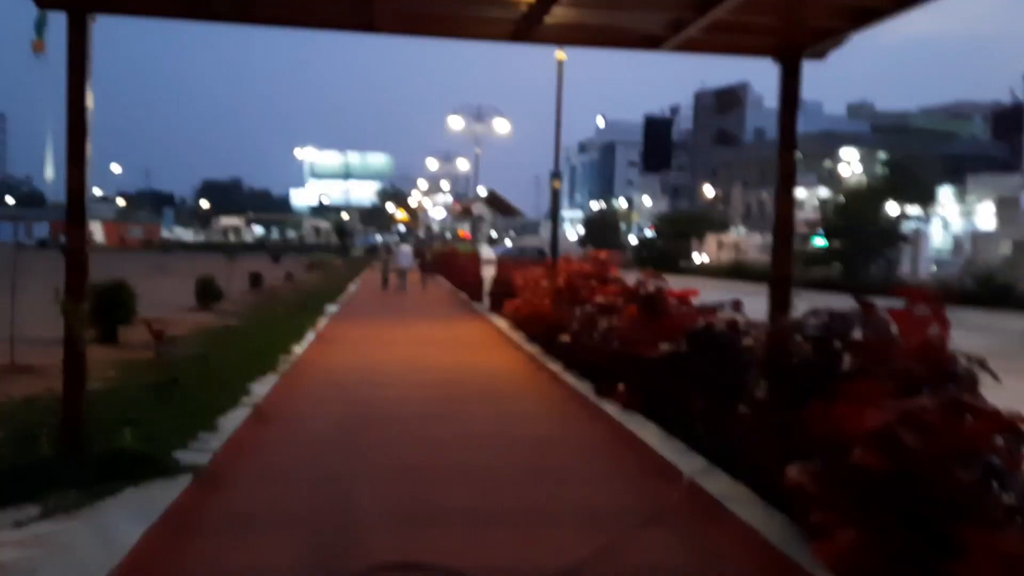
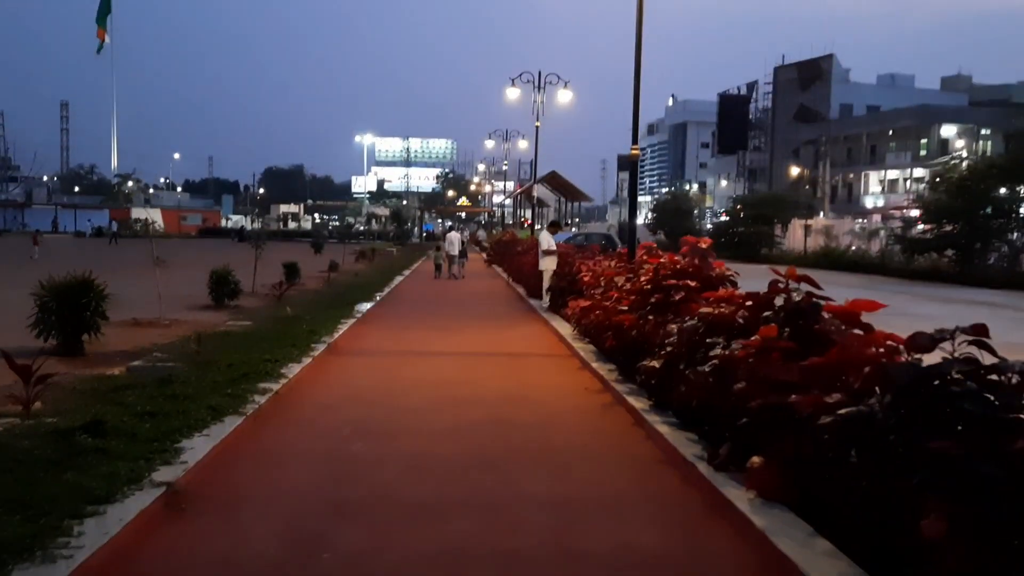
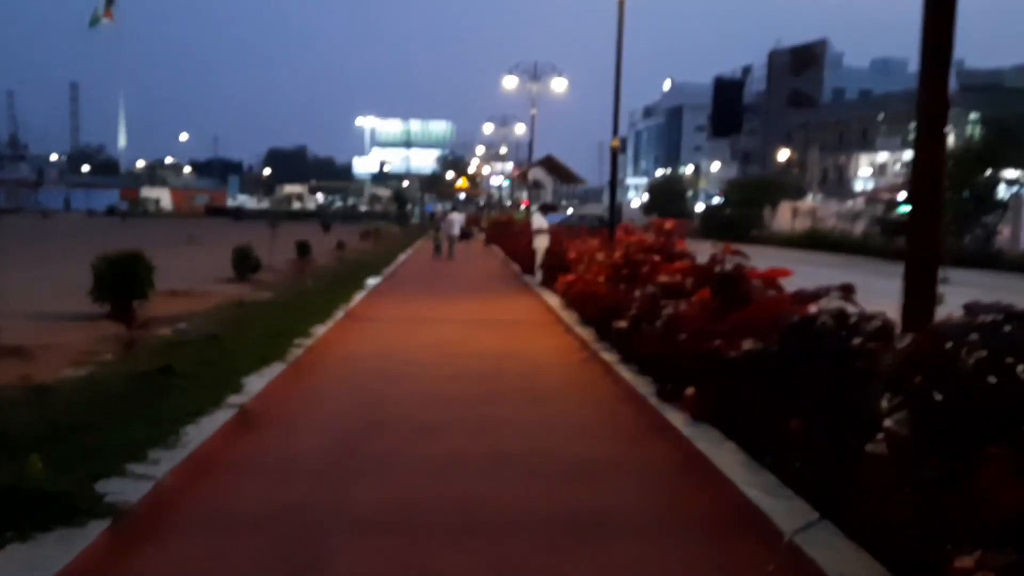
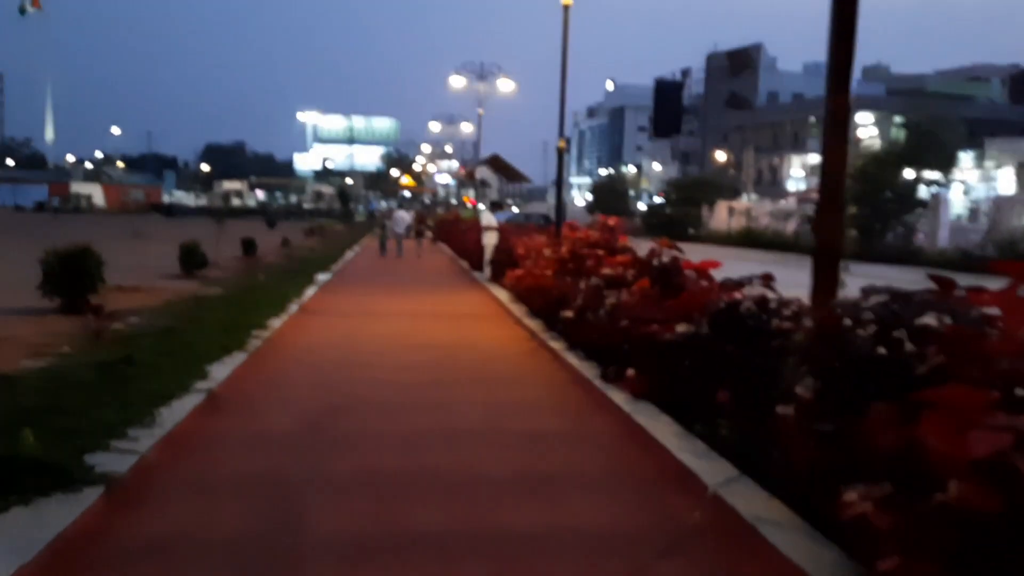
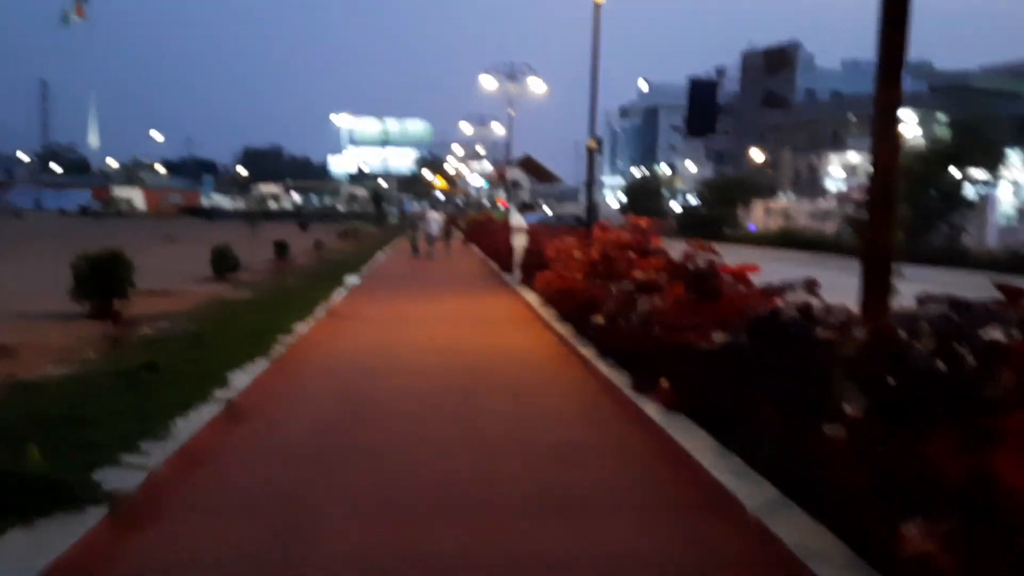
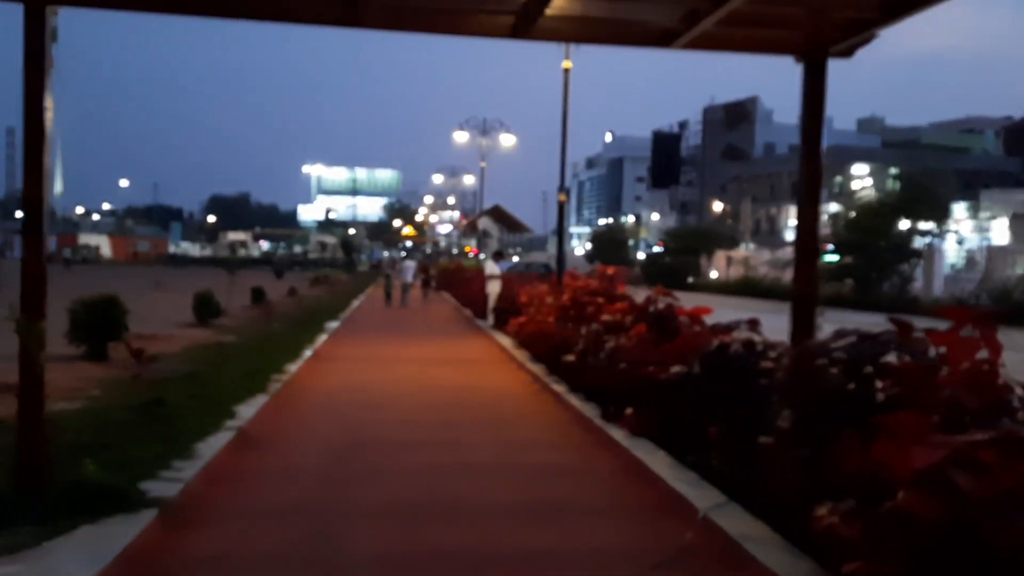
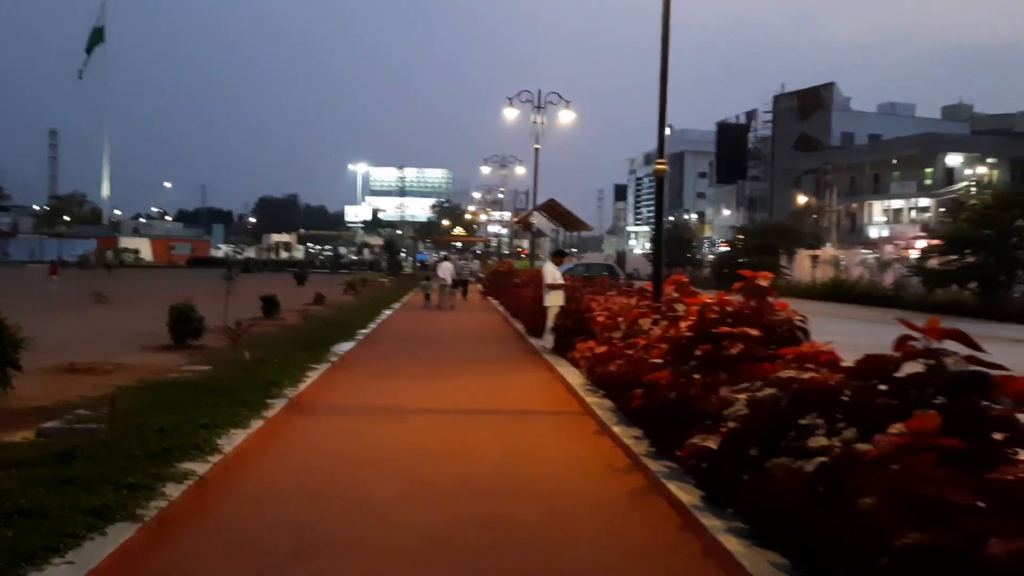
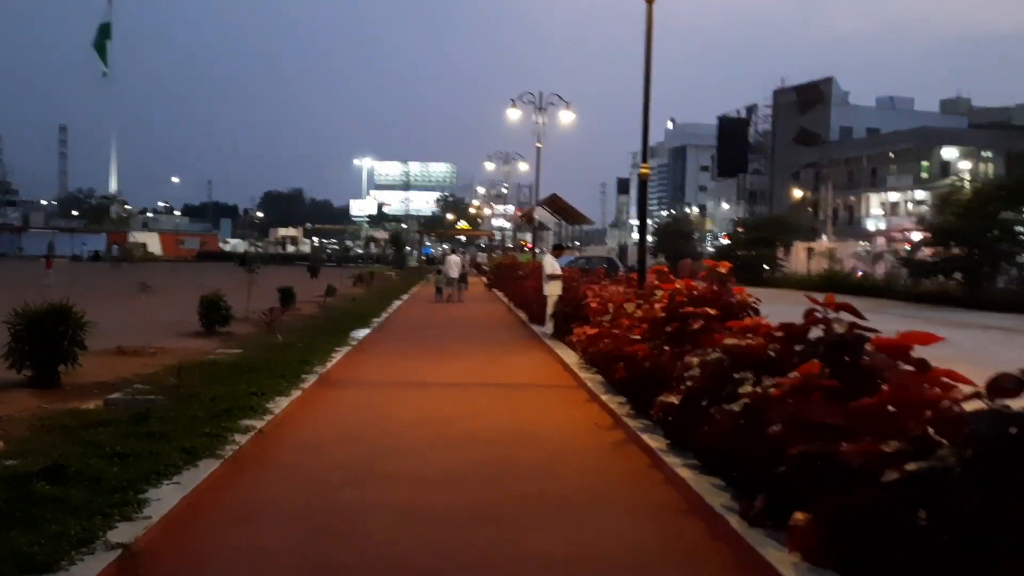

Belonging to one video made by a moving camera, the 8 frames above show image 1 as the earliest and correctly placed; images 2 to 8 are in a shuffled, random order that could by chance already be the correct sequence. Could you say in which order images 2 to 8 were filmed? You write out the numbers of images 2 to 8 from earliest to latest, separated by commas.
6, 4, 5, 3, 2, 8, 7
